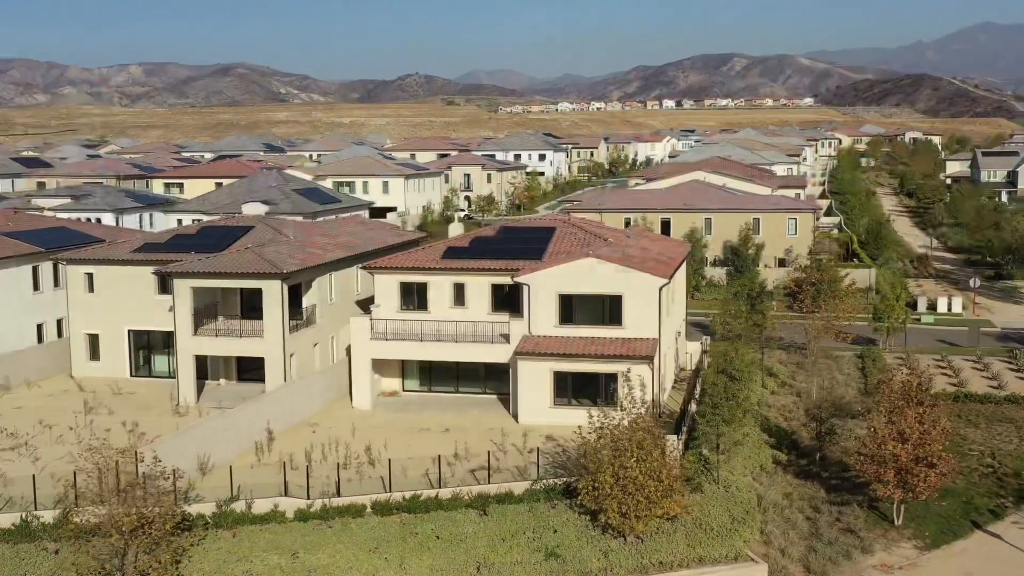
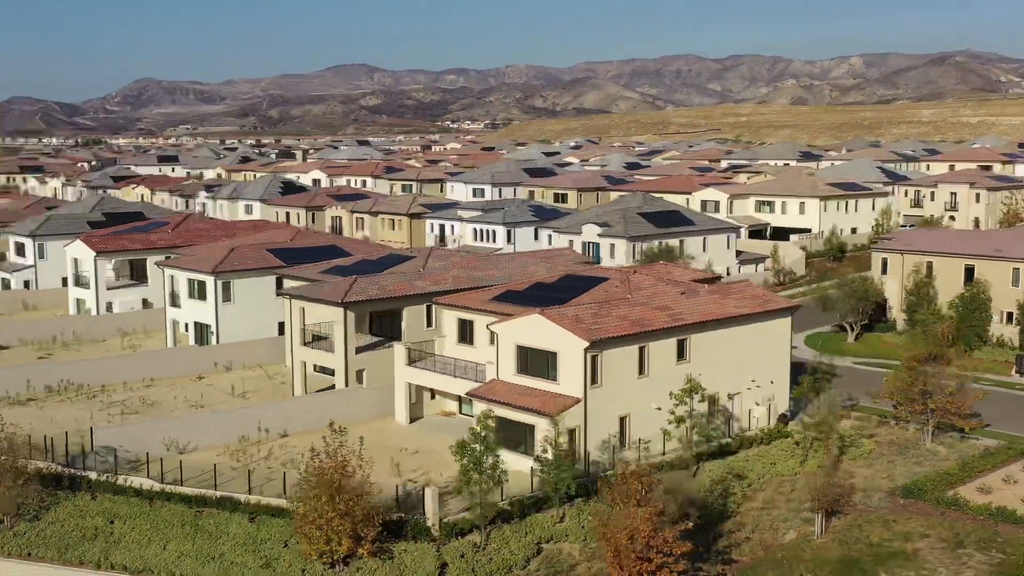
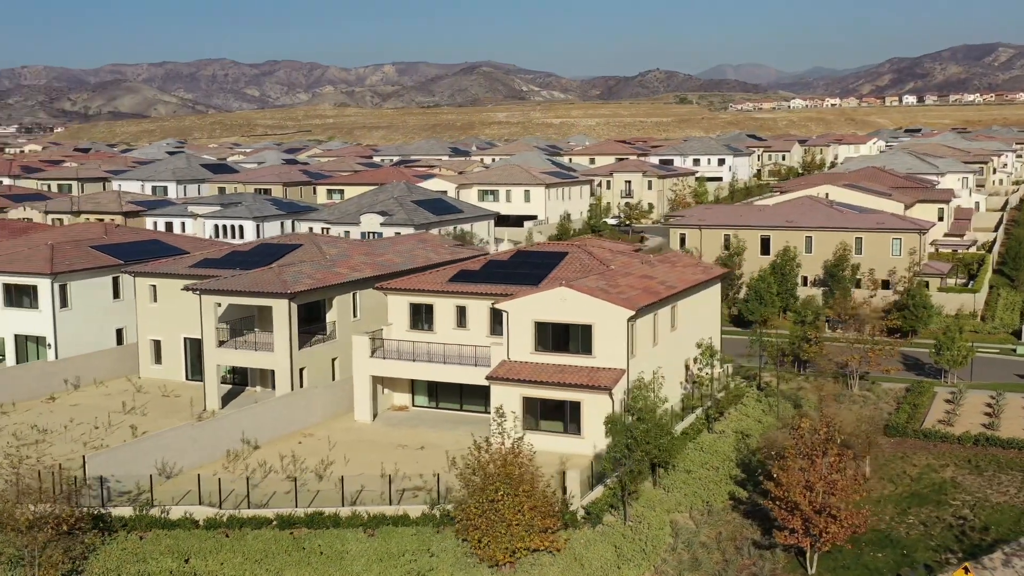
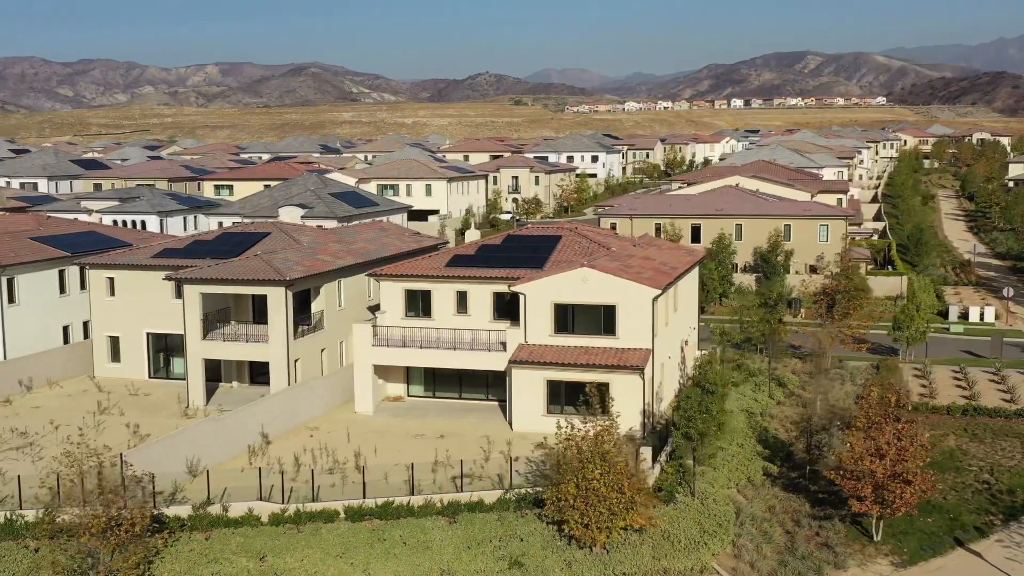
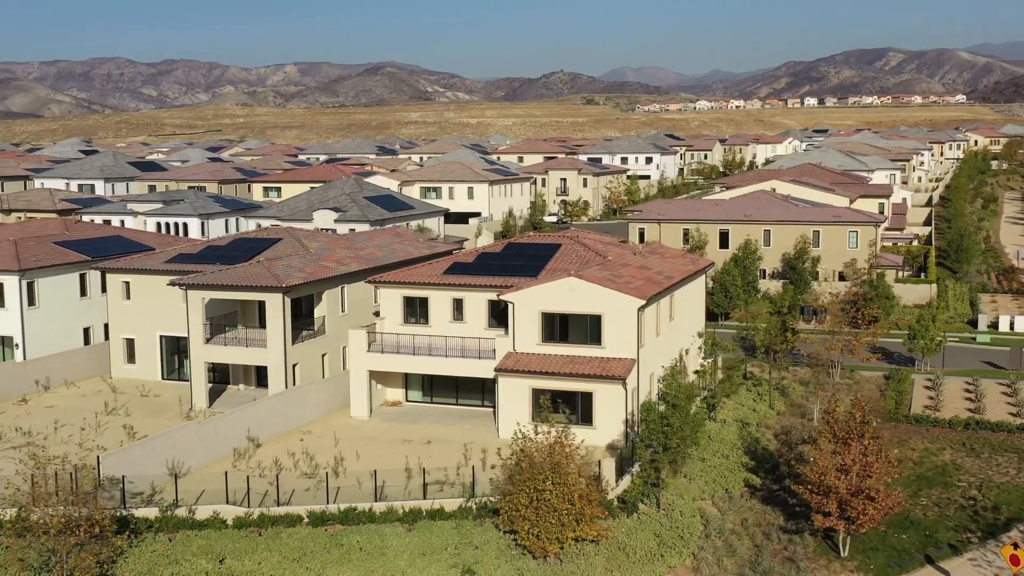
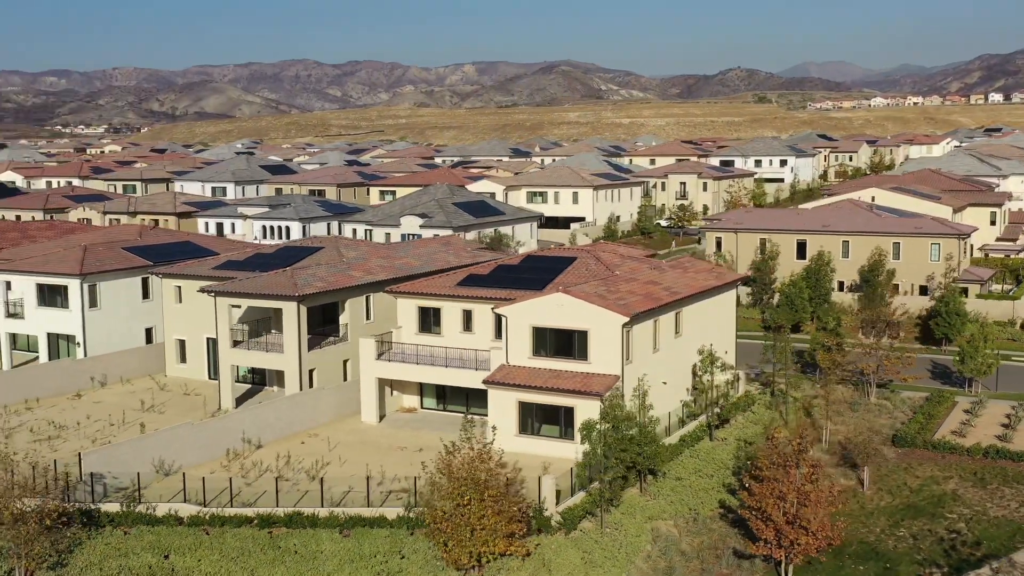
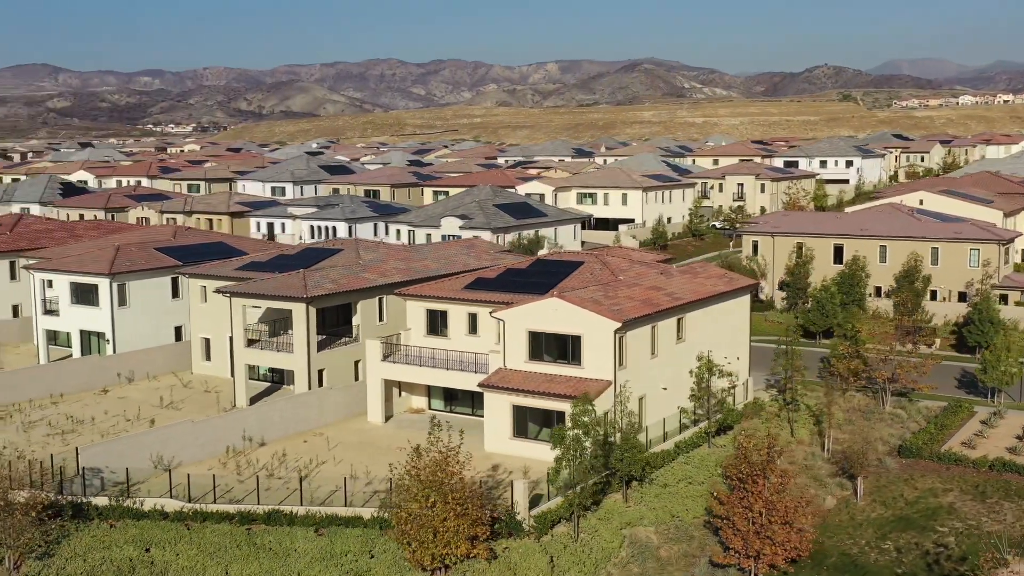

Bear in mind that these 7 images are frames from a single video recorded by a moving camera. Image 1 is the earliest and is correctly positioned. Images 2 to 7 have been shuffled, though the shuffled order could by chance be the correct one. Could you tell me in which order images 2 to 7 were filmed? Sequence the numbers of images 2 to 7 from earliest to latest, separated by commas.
4, 5, 3, 6, 7, 2
